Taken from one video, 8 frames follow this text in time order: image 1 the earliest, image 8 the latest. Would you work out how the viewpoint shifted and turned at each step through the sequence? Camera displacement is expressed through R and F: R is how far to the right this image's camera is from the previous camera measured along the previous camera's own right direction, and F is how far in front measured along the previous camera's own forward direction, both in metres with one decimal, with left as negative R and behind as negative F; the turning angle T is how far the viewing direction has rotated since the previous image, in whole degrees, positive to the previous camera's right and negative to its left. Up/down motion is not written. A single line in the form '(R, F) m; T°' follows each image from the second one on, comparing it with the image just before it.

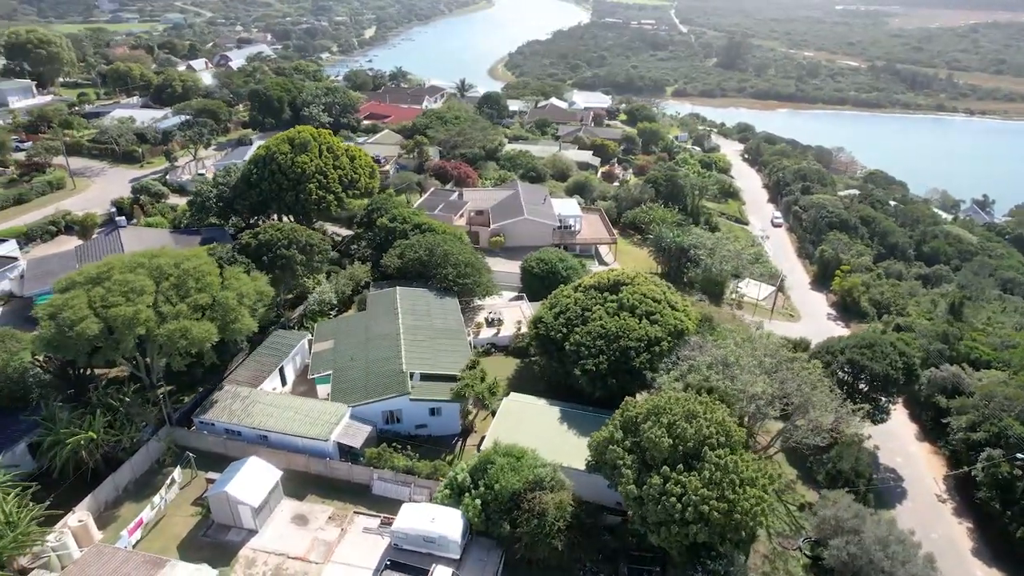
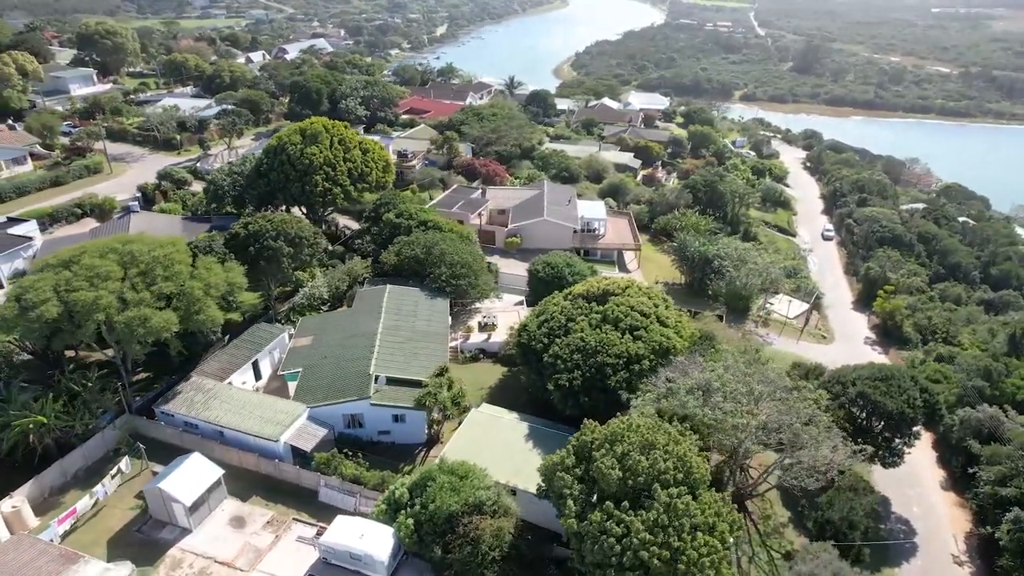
(+3.7, +2.0) m; -6°
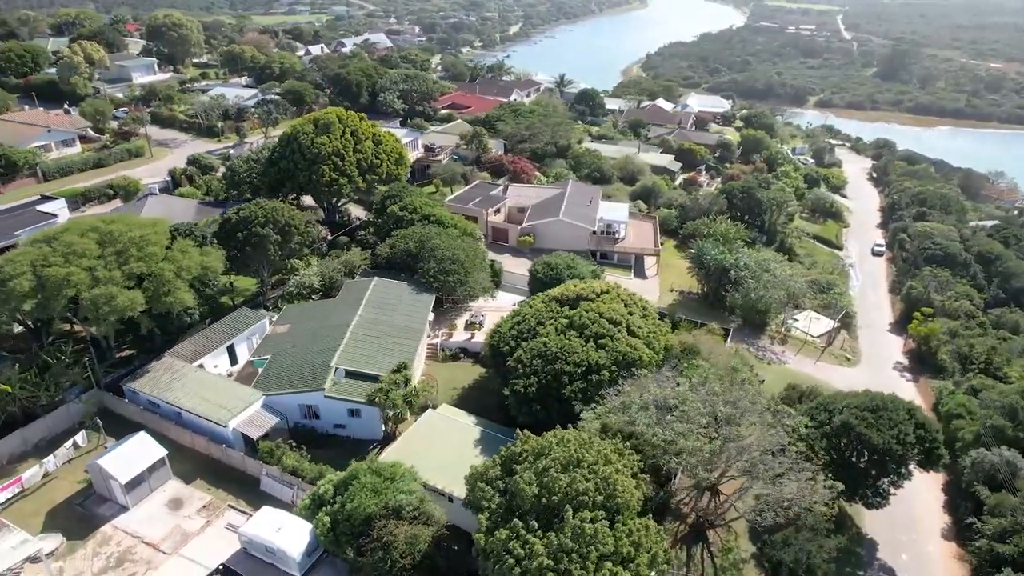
(+4.2, +1.3) m; -6°
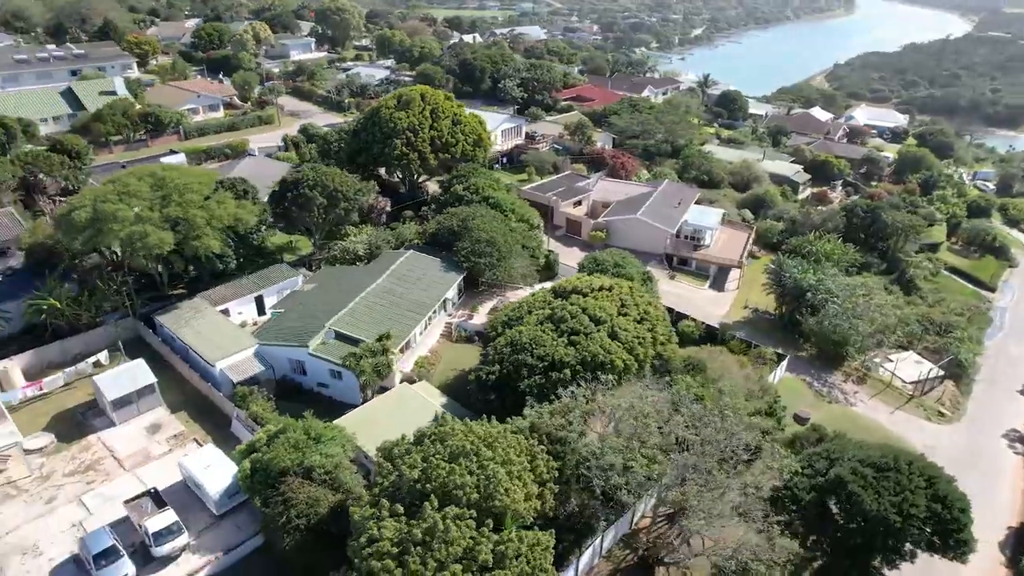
(+6.6, +2.1) m; -14°
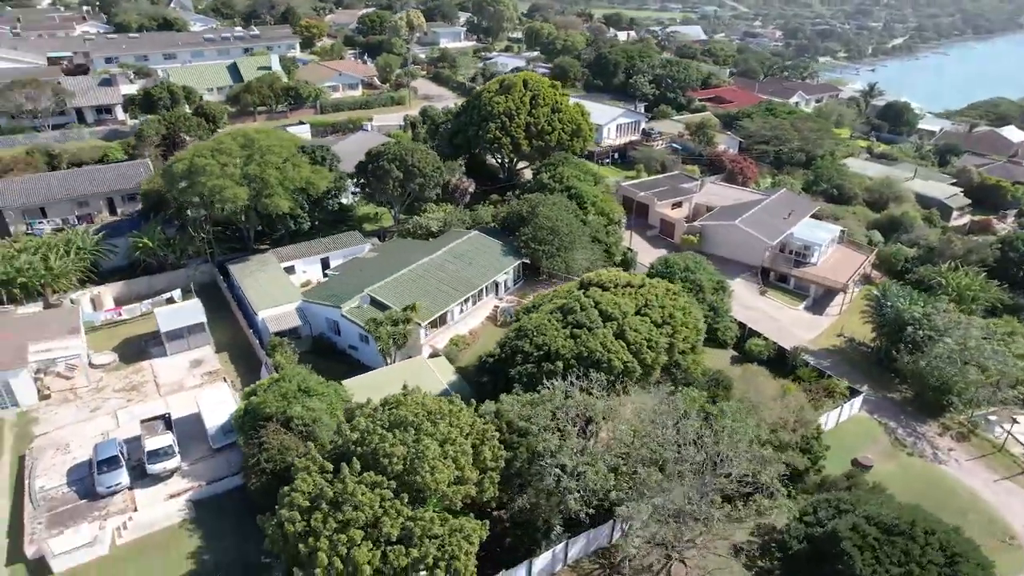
(+4.9, +1.4) m; -13°
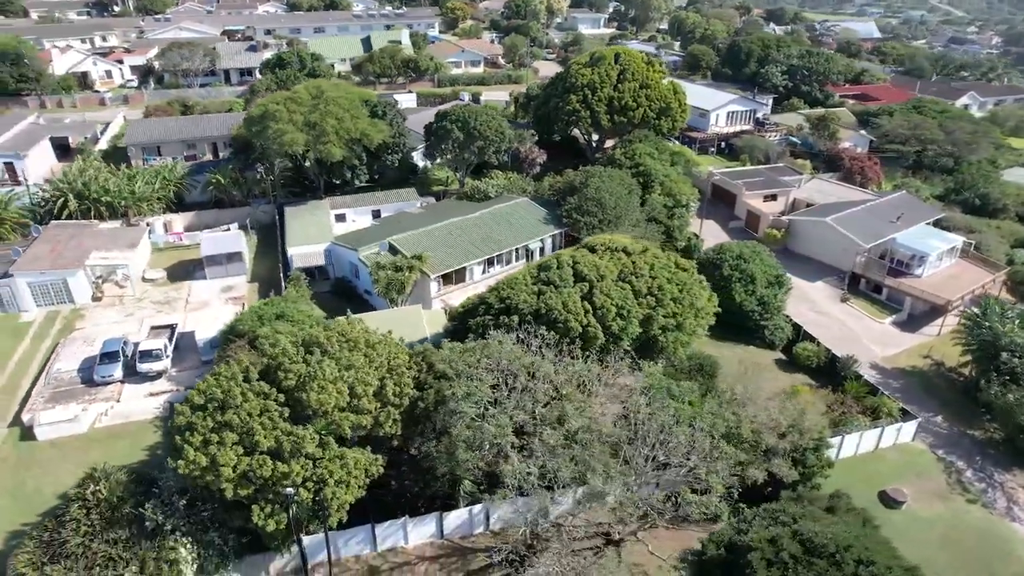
(+5.8, +1.7) m; -13°
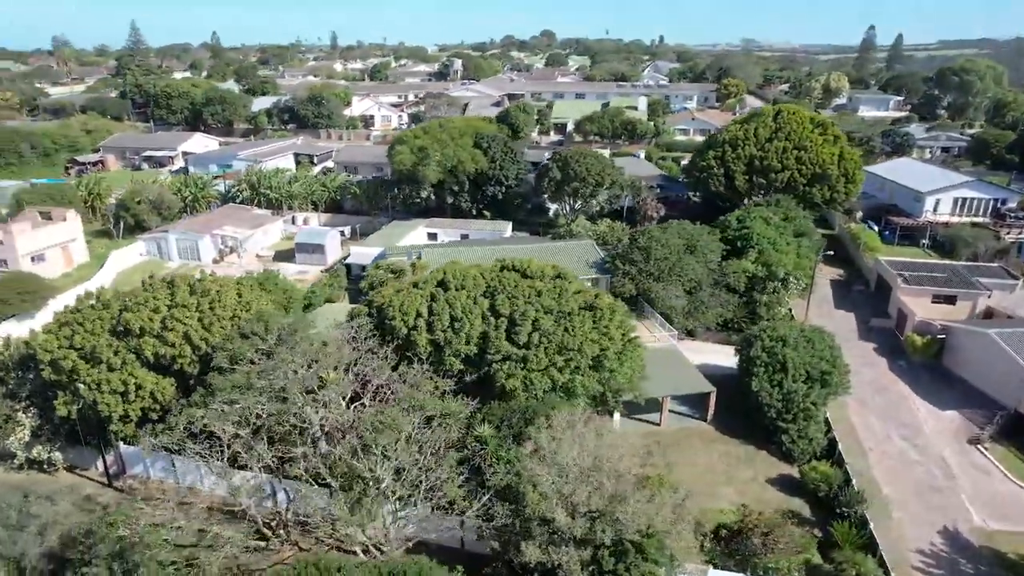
(+12.7, +4.4) m; -28°
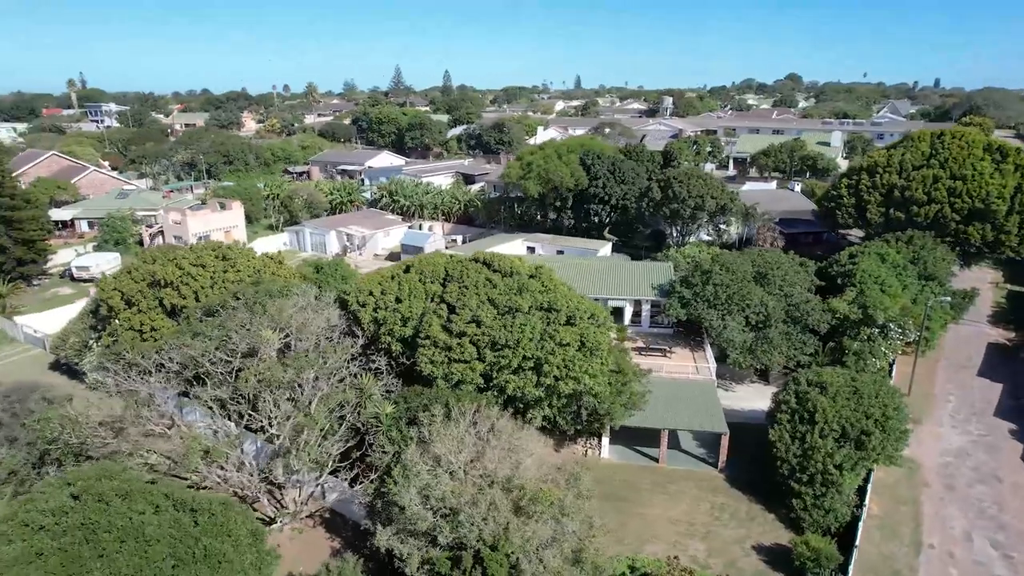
(+7.4, +2.0) m; -20°
